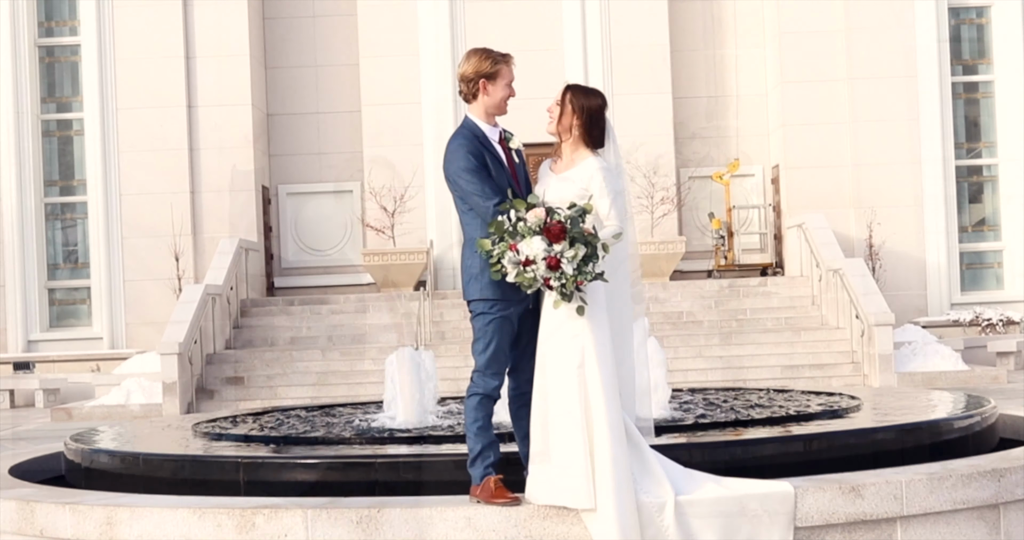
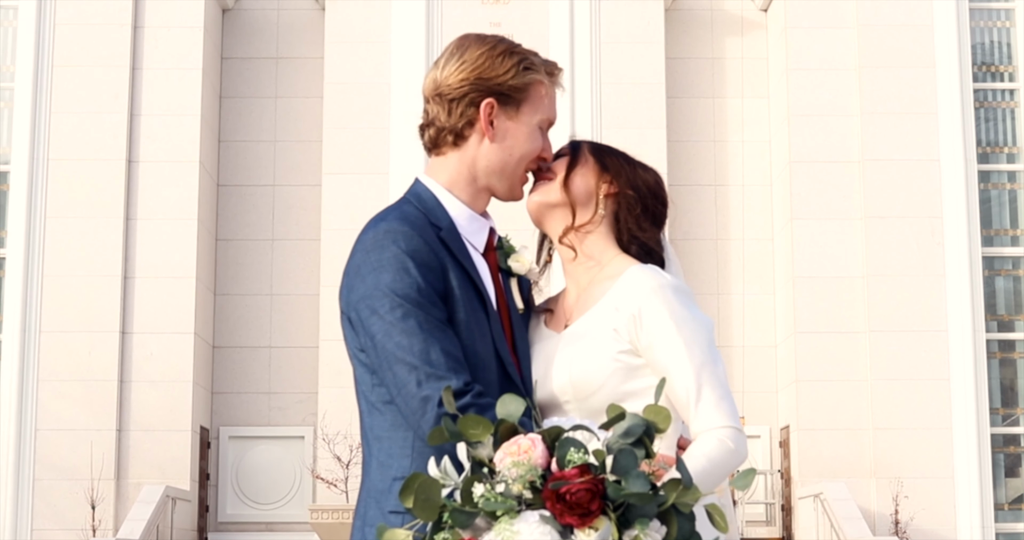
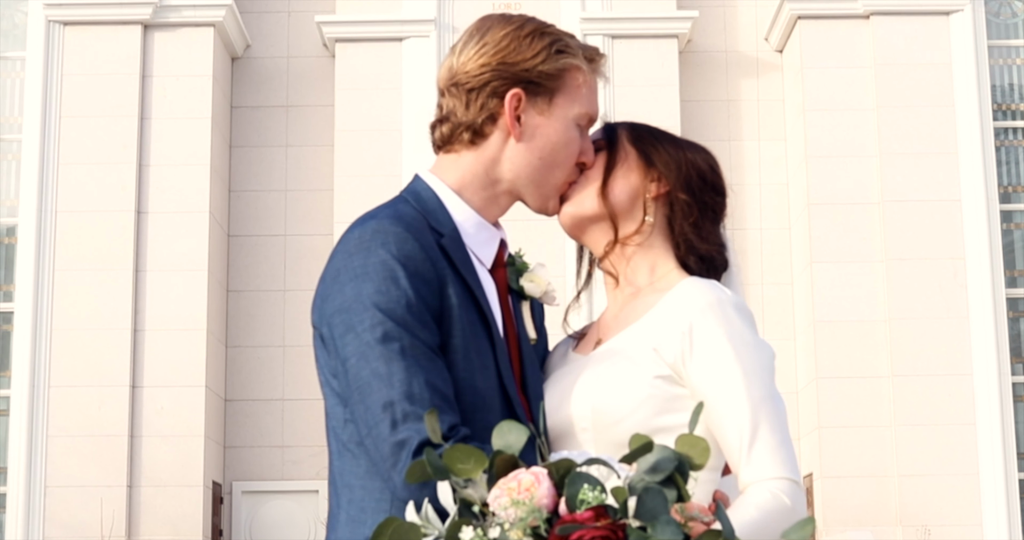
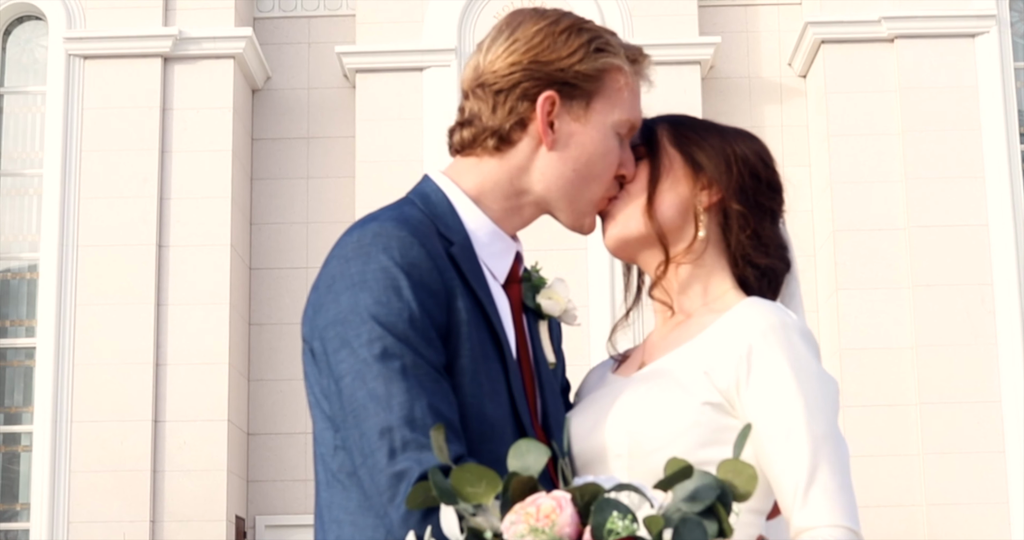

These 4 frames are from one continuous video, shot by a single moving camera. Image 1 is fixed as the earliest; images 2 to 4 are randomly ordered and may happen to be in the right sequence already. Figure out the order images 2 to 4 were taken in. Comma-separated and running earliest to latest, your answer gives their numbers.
2, 3, 4
